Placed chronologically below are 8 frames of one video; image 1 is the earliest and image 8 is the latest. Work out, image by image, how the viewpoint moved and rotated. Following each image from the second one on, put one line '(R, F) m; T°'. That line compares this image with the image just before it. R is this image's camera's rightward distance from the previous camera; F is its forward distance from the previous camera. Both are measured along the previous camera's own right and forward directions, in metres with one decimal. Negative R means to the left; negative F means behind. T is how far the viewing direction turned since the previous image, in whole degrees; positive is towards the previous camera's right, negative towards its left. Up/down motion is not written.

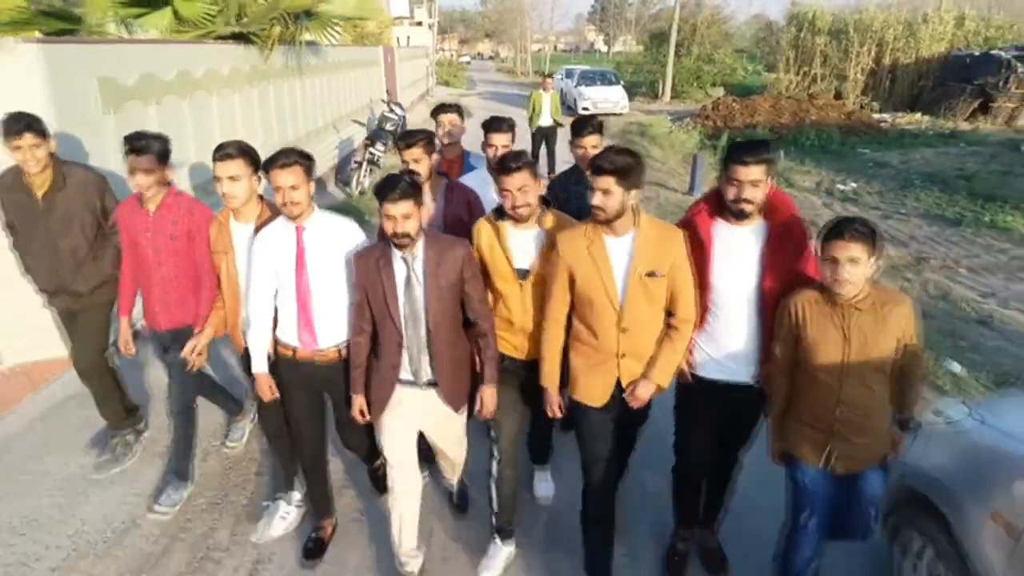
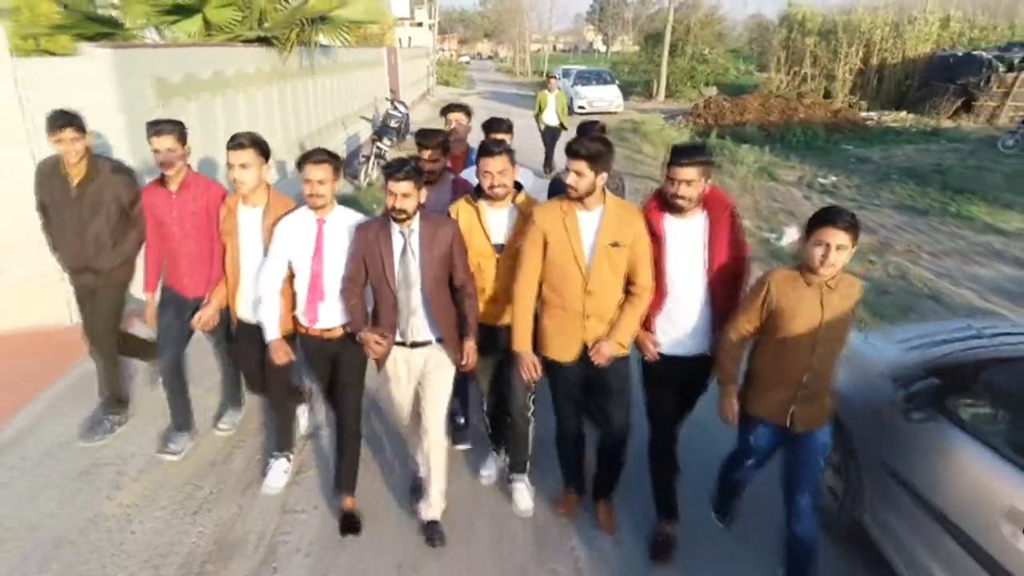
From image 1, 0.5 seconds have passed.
(0.0, -0.7) m; 0°
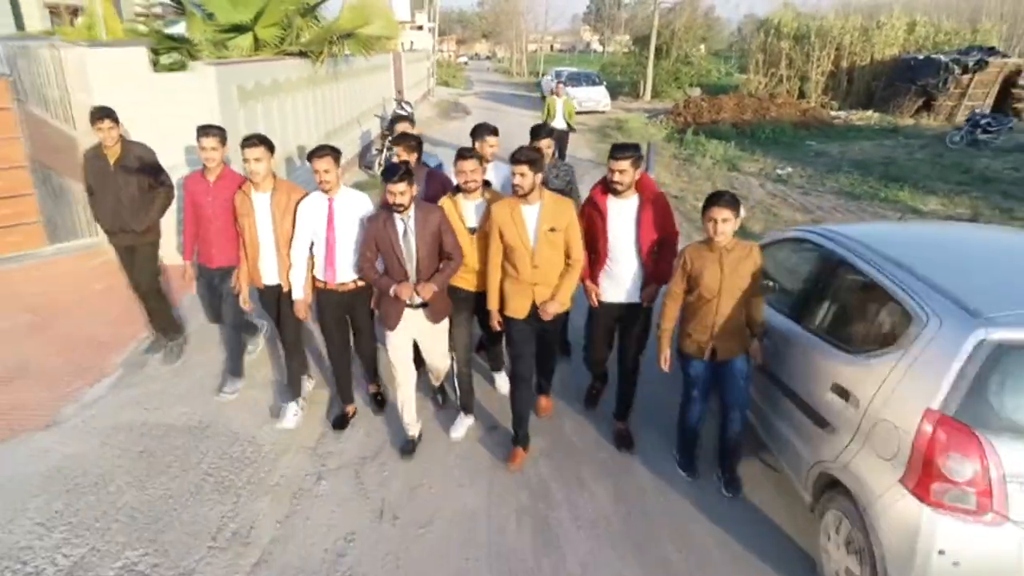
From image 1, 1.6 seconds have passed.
(+0.1, -1.6) m; 0°
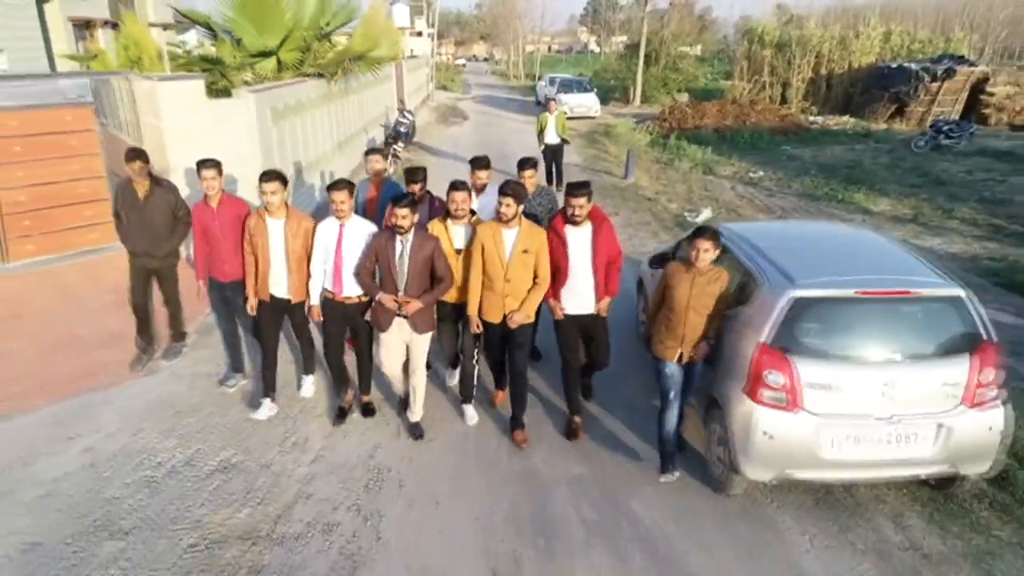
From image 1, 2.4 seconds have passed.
(+0.1, -1.2) m; 0°
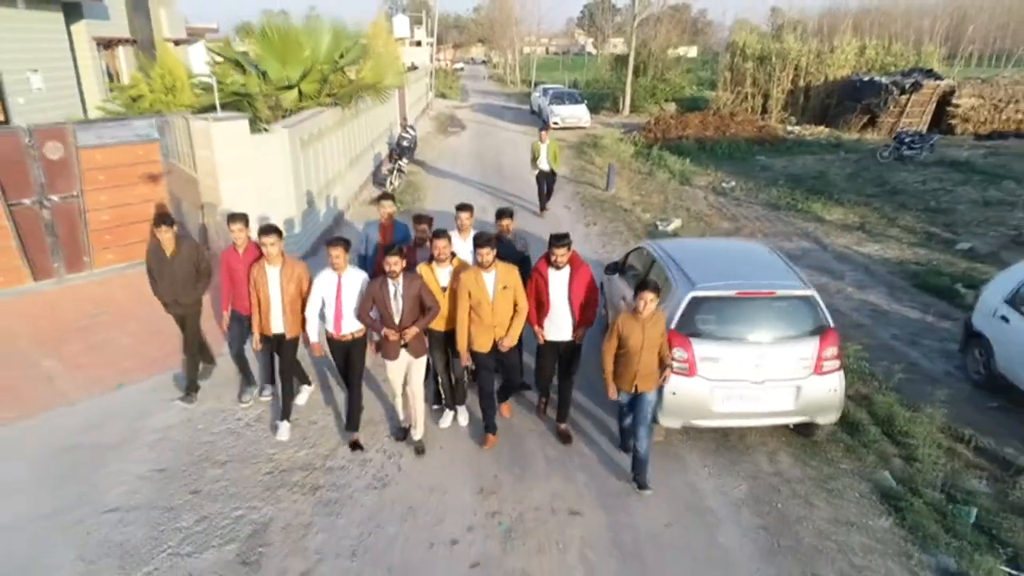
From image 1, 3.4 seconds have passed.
(+0.1, -1.4) m; 0°
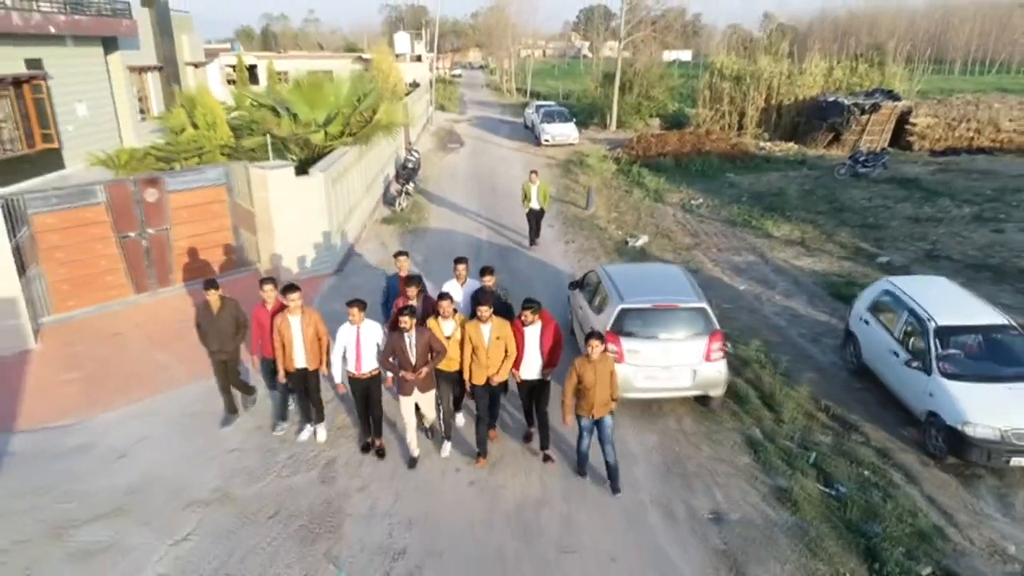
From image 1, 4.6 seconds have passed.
(+0.1, -2.2) m; 0°
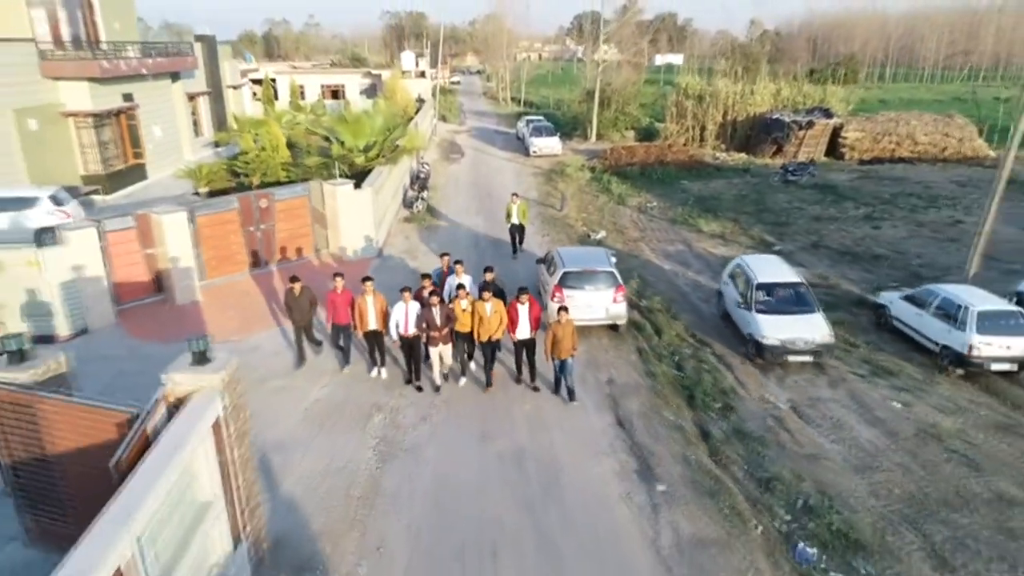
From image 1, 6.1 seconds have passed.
(+0.2, -4.8) m; 0°
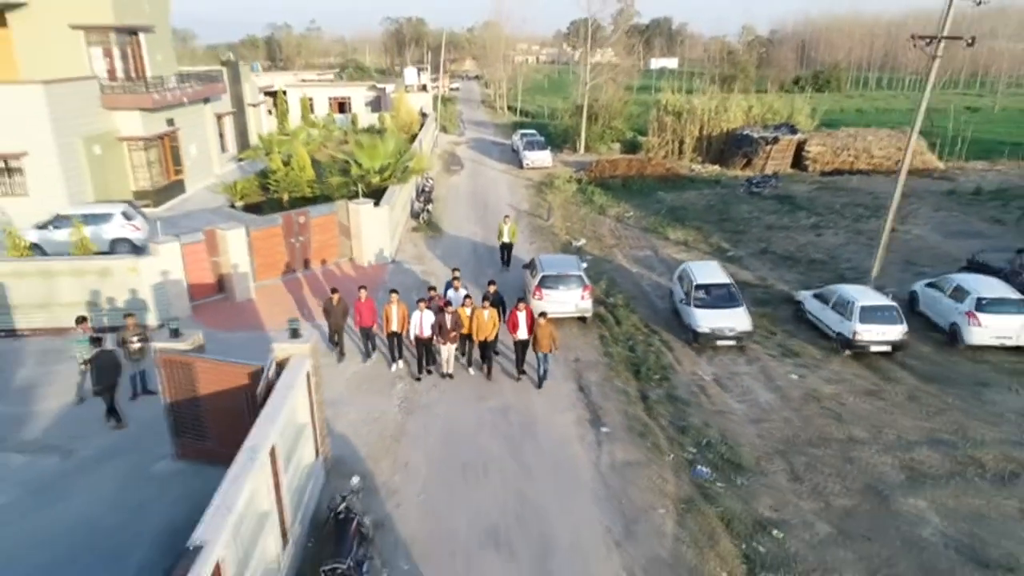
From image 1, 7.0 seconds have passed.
(+0.2, -3.2) m; 0°
